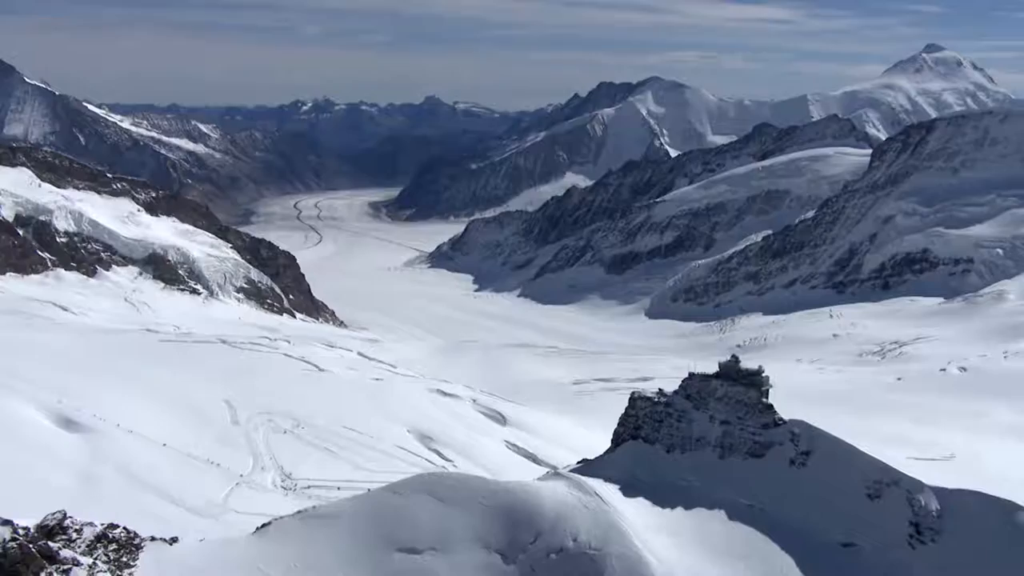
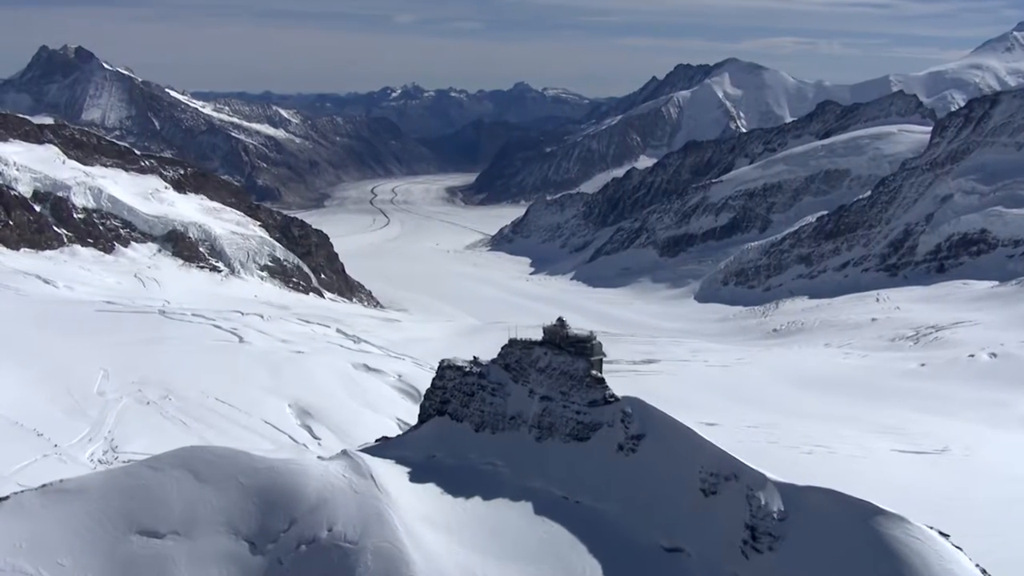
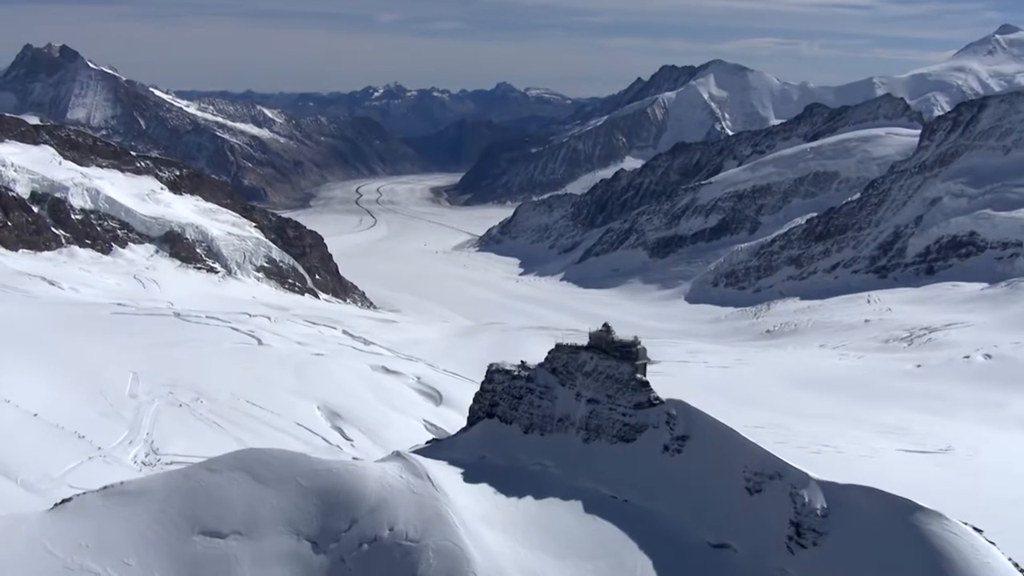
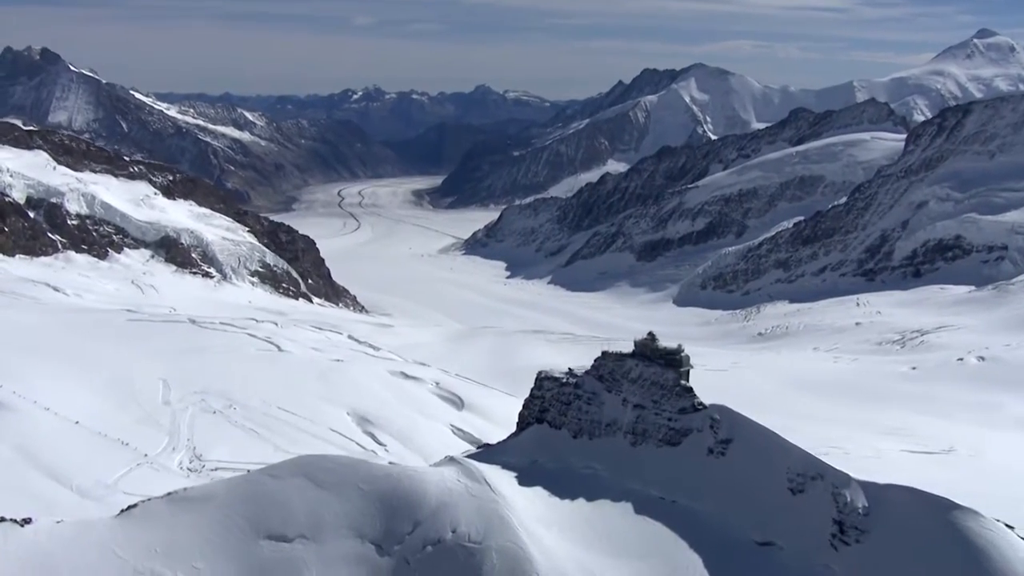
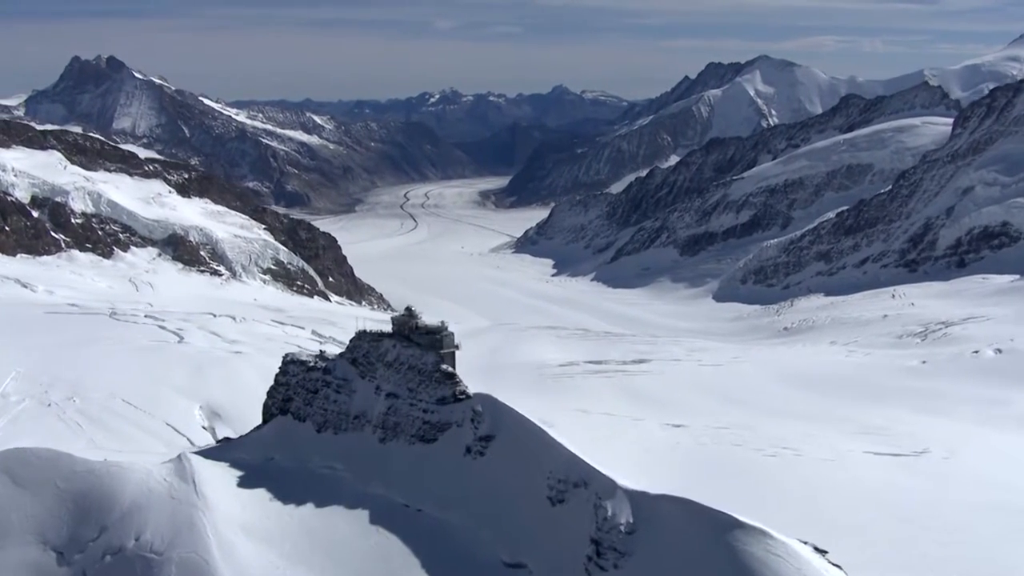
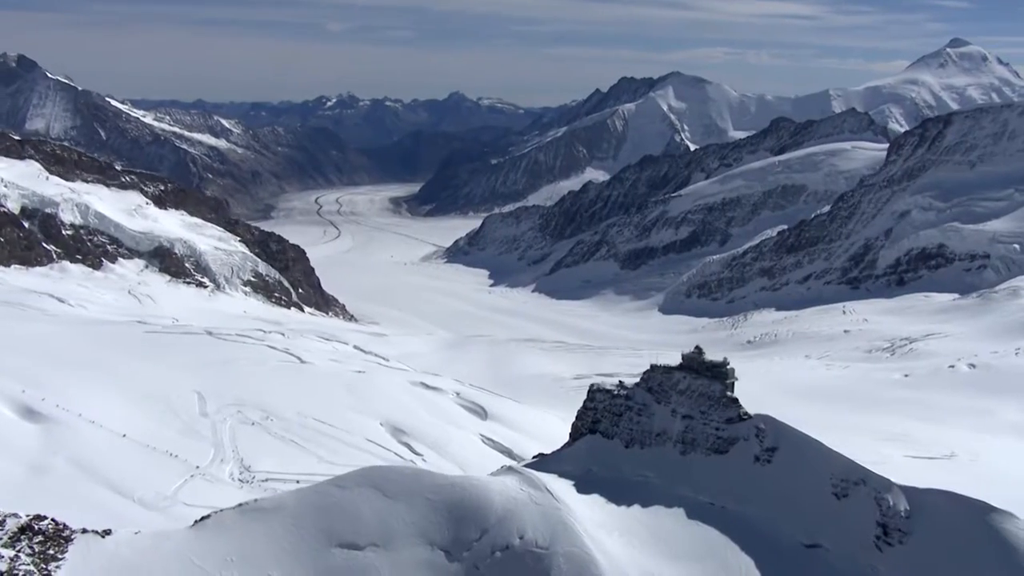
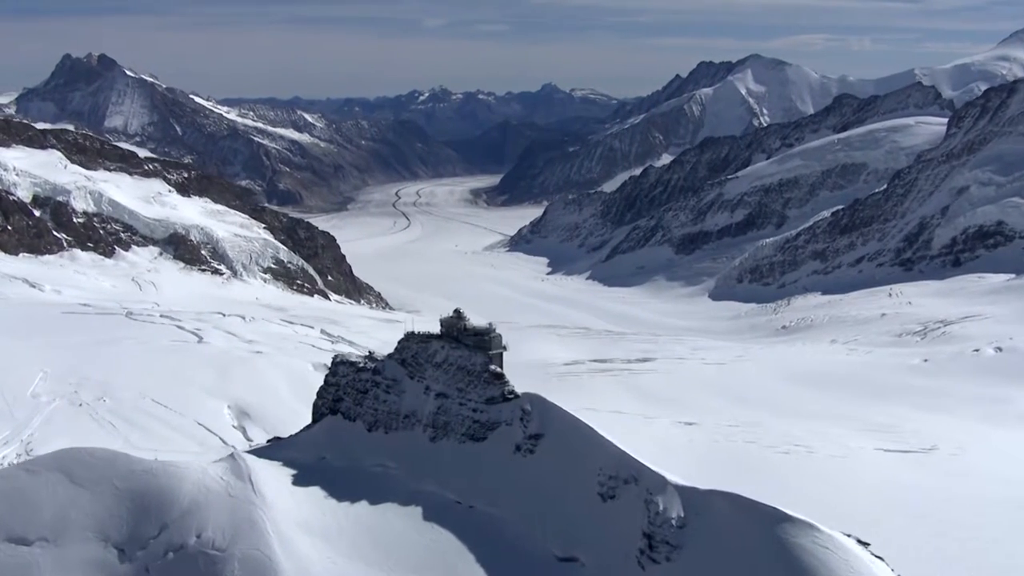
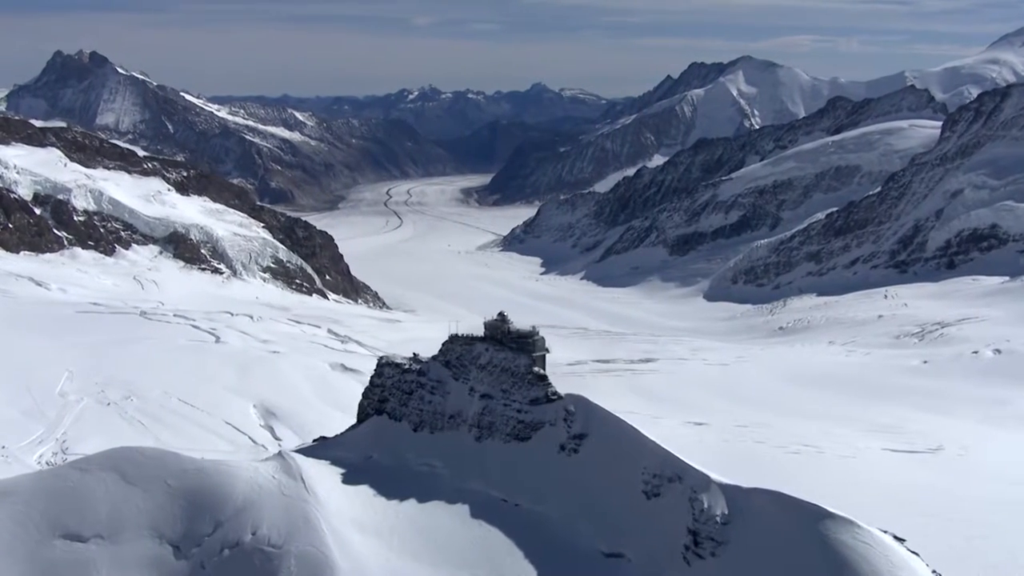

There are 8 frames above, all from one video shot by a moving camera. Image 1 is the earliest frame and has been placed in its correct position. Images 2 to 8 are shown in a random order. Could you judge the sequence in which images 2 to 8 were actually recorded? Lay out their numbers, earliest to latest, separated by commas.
6, 4, 3, 2, 8, 7, 5
